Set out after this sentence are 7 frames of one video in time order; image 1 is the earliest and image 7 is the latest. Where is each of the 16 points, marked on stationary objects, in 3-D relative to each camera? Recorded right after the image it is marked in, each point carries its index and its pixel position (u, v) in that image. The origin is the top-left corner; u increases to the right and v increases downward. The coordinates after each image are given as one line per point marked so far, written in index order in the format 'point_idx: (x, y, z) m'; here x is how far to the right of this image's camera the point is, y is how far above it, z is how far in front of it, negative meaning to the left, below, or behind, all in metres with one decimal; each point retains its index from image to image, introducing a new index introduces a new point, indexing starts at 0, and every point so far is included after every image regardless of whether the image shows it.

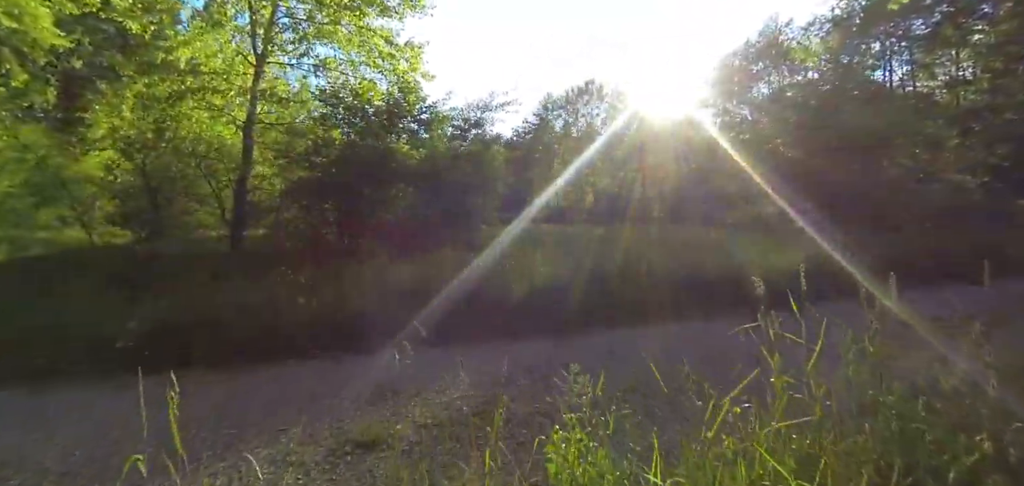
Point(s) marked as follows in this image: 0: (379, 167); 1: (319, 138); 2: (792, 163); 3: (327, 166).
0: (-2.6, +1.4, +9.4) m
1: (-3.6, +2.0, +9.3) m
2: (+8.9, +3.0, +17.4) m
3: (-3.4, +1.4, +9.0) m
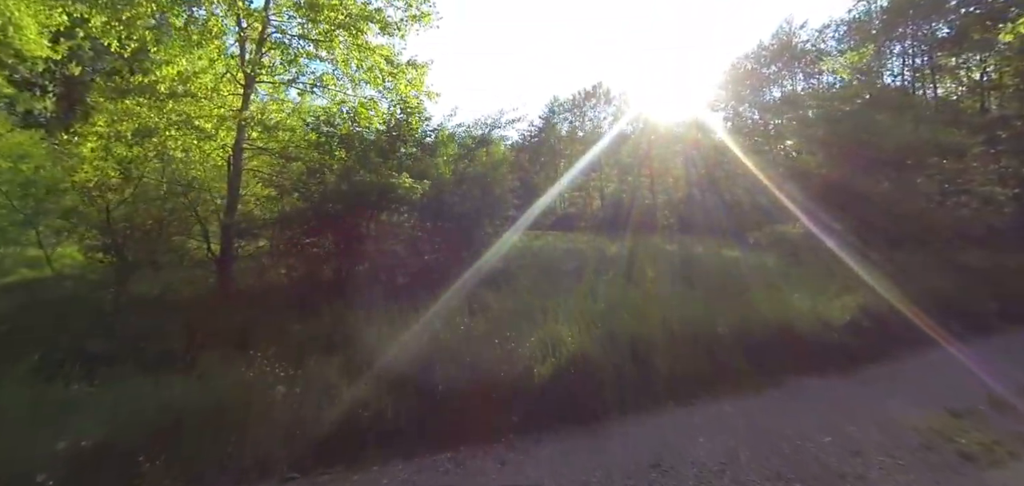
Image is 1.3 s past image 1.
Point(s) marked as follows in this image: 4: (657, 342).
0: (-2.3, +0.8, +8.5) m
1: (-3.4, +1.4, +8.5) m
2: (+9.2, +2.4, +16.5) m
3: (-3.2, +0.8, +8.2) m
4: (+1.6, -1.1, +5.5) m
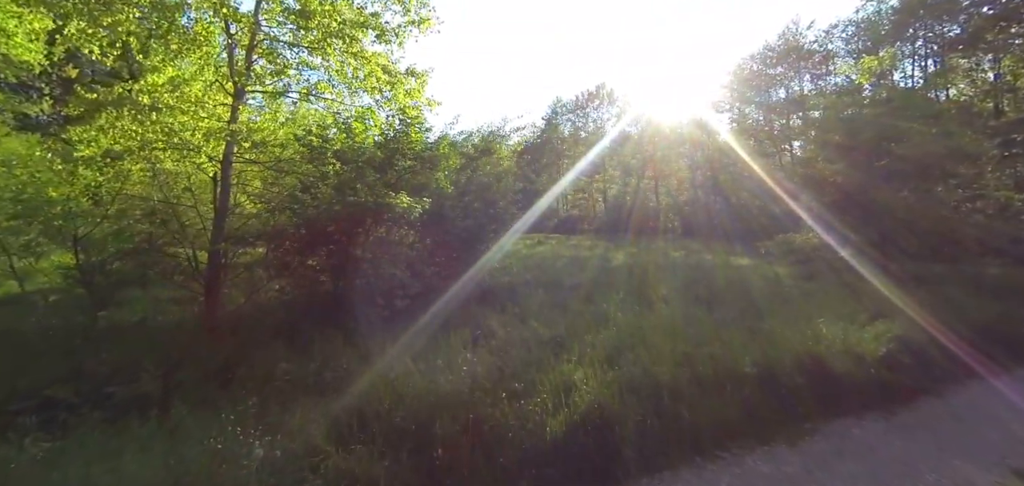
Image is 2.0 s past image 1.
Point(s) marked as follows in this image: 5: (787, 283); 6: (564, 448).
0: (-2.2, +0.4, +8.0) m
1: (-3.3, +1.1, +8.0) m
2: (+9.3, +2.1, +15.9) m
3: (-3.1, +0.5, +7.6) m
4: (+1.7, -1.5, +5.0) m
5: (+6.6, -1.0, +11.8) m
6: (+0.4, -1.7, +4.2) m
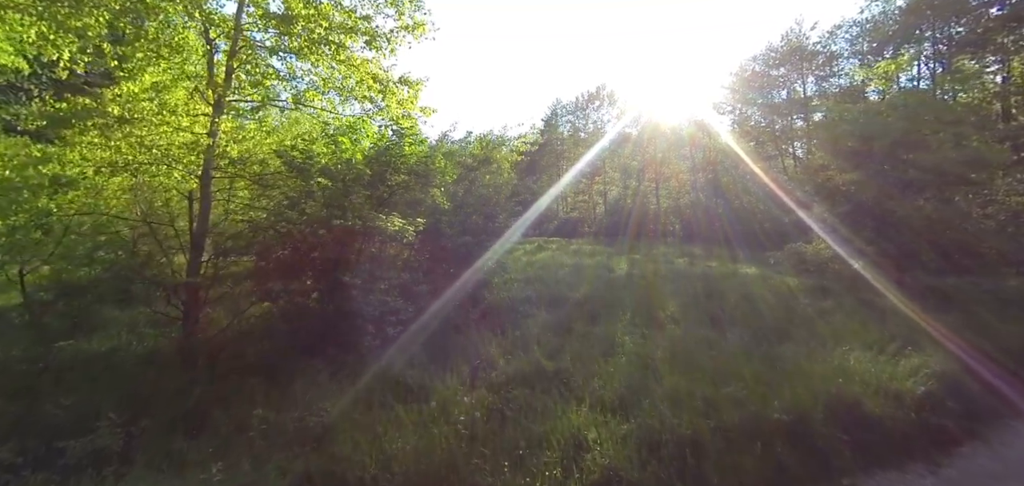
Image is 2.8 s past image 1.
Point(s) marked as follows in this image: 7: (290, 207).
0: (-2.2, +0.1, +7.4) m
1: (-3.3, +0.7, +7.4) m
2: (+9.3, +1.7, +15.3) m
3: (-3.1, +0.1, +7.1) m
4: (+1.7, -1.8, +4.4) m
5: (+6.6, -1.3, +11.3) m
6: (+0.5, -2.0, +3.6) m
7: (-3.3, +0.5, +7.3) m
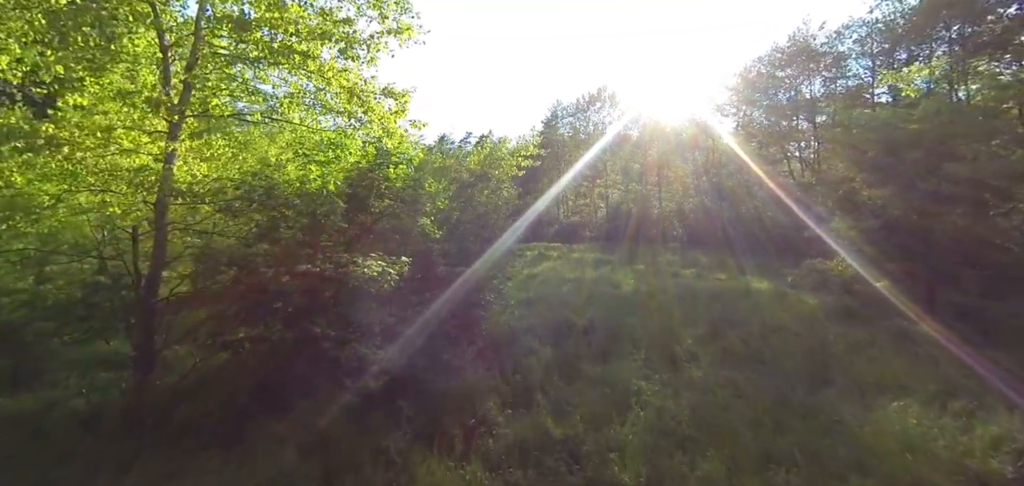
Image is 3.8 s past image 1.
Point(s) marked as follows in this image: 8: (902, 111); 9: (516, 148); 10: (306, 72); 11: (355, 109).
0: (-2.2, -0.4, +6.5) m
1: (-3.3, +0.2, +6.4) m
2: (+9.3, +1.3, +14.4) m
3: (-3.1, -0.3, +6.1) m
4: (+1.8, -2.3, +3.4) m
5: (+6.6, -1.8, +10.3) m
6: (+0.5, -2.5, +2.6) m
7: (-3.3, 0.0, +6.3) m
8: (+9.7, +3.3, +12.2) m
9: (+0.3, +3.2, +16.9) m
10: (-2.8, +2.3, +6.6) m
11: (-2.2, +1.9, +7.0) m
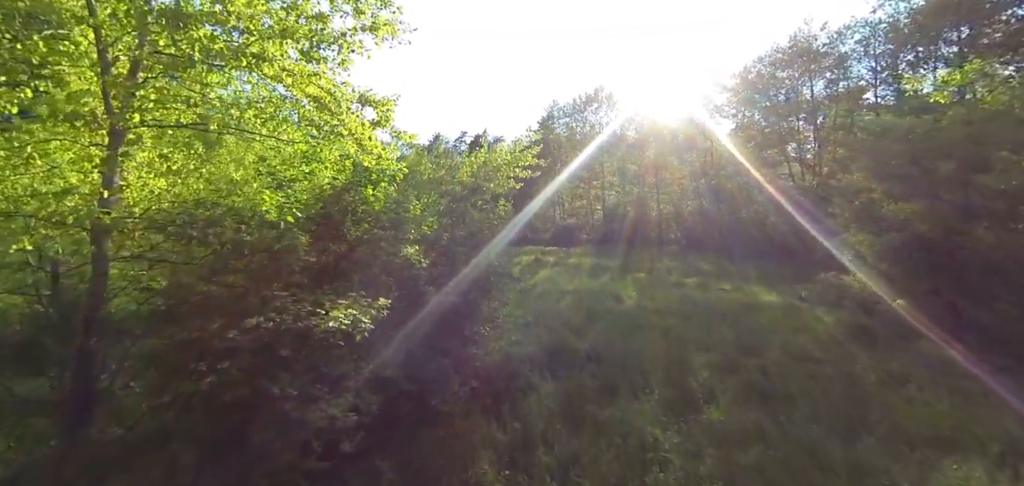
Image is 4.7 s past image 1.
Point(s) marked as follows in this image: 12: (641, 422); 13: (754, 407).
0: (-2.2, -0.8, +5.5) m
1: (-3.3, -0.1, +5.4) m
2: (+9.2, +0.9, +13.5) m
3: (-3.1, -0.7, +5.1) m
4: (+1.8, -2.7, +2.5) m
5: (+6.5, -2.1, +9.4) m
6: (+0.5, -2.9, +1.7) m
7: (-3.3, -0.3, +5.3) m
8: (+9.6, +2.9, +11.4) m
9: (+0.1, +2.9, +16.0) m
10: (-2.8, +1.9, +5.7) m
11: (-2.2, +1.5, +6.1) m
12: (+1.7, -2.4, +6.6) m
13: (+3.6, -2.4, +7.3) m
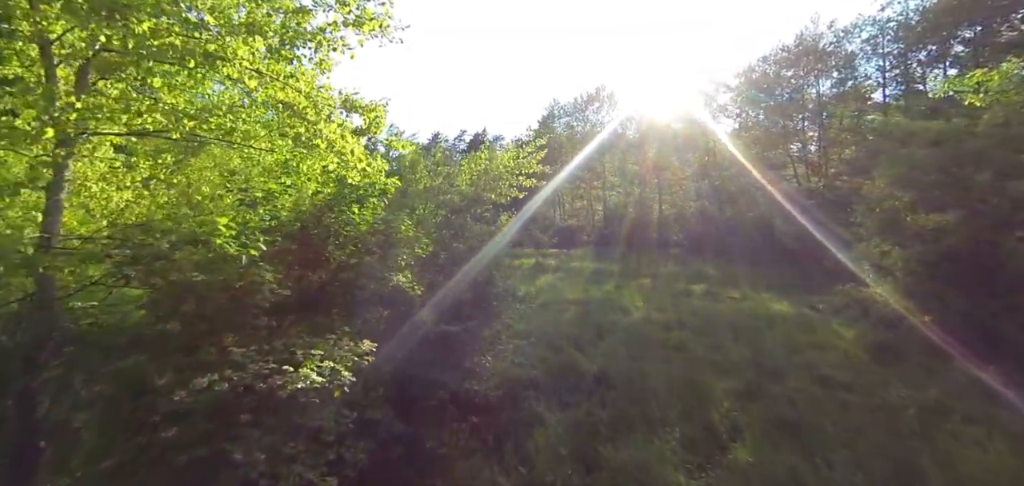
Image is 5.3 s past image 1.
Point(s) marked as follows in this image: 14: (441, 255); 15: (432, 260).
0: (-2.2, -1.0, +4.8) m
1: (-3.2, -0.4, +4.7) m
2: (+9.3, +0.6, +12.8) m
3: (-3.1, -1.0, +4.4) m
4: (+1.8, -3.0, +1.8) m
5: (+6.6, -2.4, +8.7) m
6: (+0.6, -3.2, +1.0) m
7: (-3.2, -0.6, +4.6) m
8: (+9.6, +2.6, +10.7) m
9: (+0.2, +2.6, +15.3) m
10: (-2.7, +1.6, +4.9) m
11: (-2.2, +1.2, +5.3) m
12: (+1.8, -2.7, +5.9) m
13: (+3.6, -2.7, +6.6) m
14: (-1.1, -0.2, +8.0) m
15: (-1.3, -0.2, +8.1) m
